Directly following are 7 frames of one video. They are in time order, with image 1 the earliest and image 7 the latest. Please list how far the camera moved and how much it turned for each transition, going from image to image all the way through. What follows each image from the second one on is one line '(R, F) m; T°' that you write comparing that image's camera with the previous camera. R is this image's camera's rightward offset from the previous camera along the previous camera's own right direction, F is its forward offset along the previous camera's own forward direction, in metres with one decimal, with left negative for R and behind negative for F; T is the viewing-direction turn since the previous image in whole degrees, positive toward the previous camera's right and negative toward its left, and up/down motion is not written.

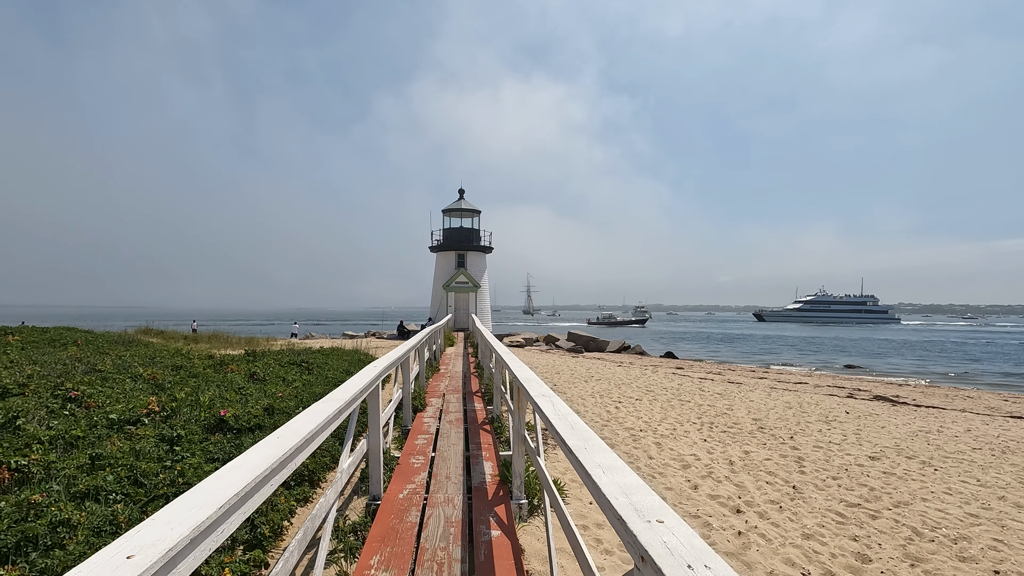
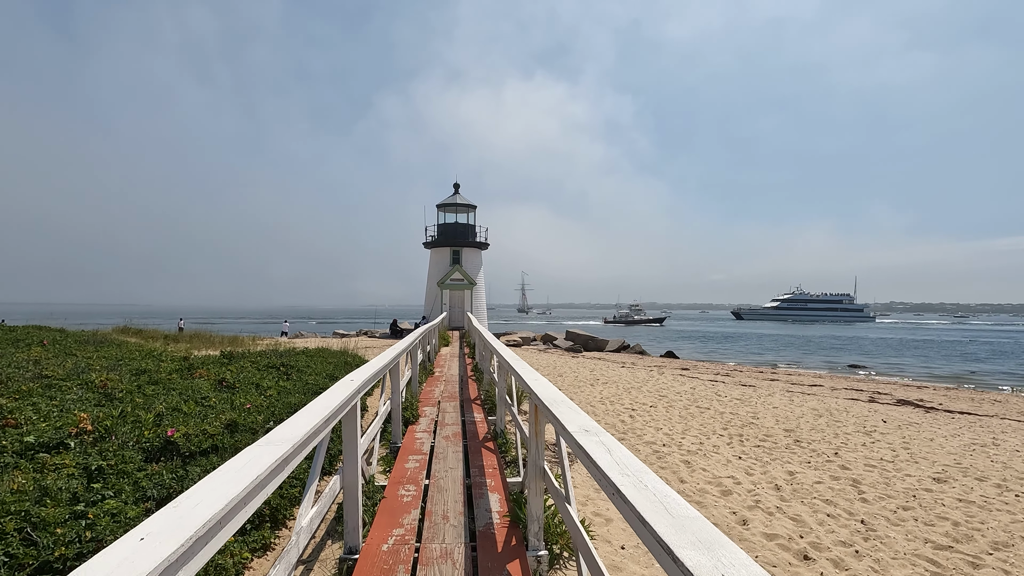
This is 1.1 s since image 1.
(-0.1, +0.9) m; +1°
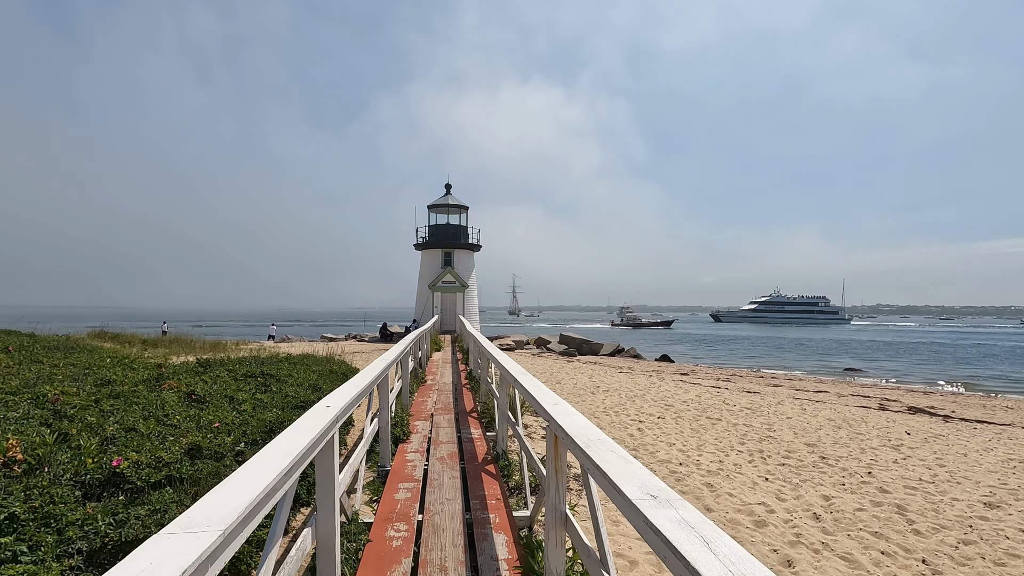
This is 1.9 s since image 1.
(-0.1, +0.6) m; +1°
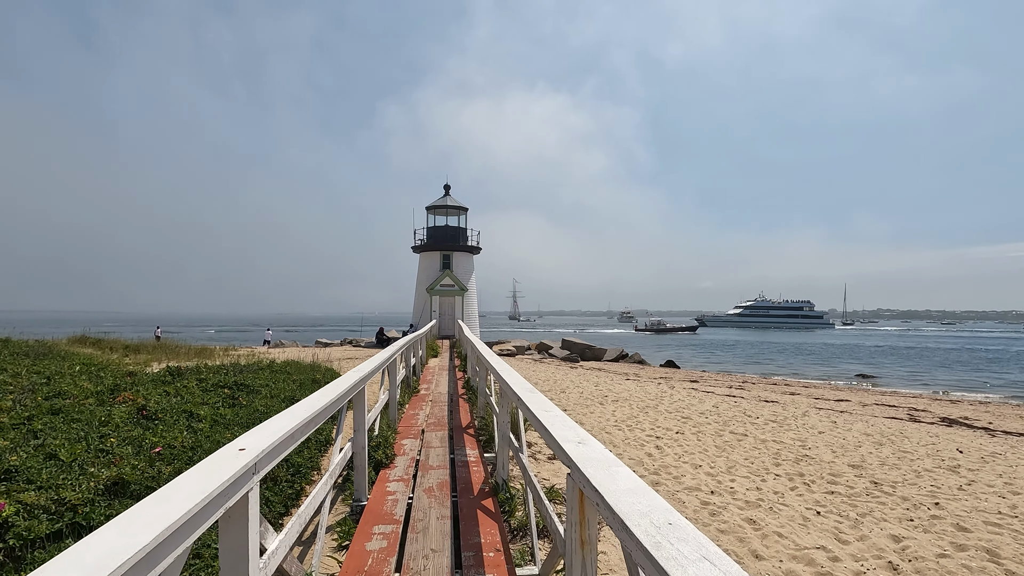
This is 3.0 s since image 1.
(0.0, +0.9) m; 0°
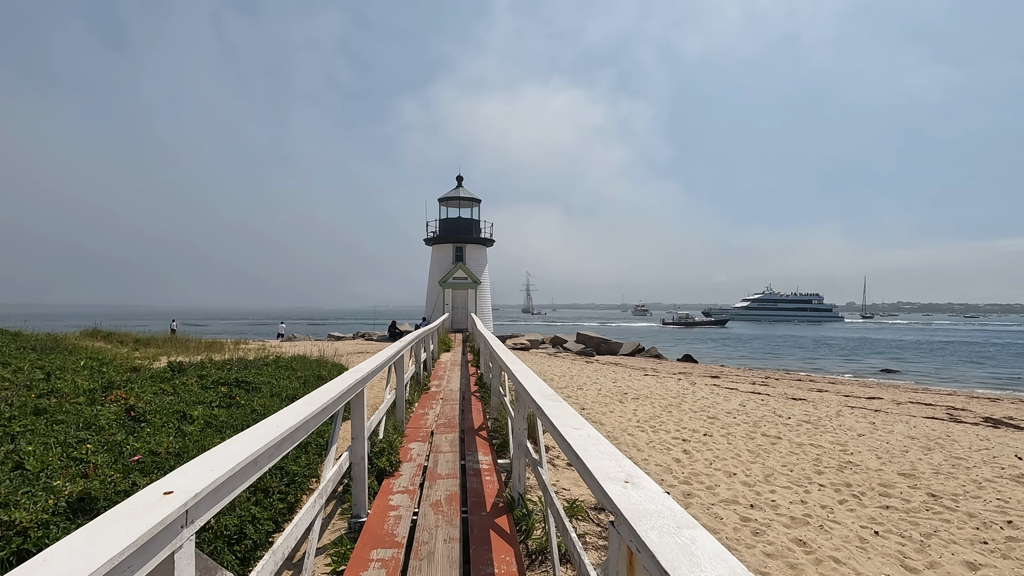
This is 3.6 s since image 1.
(0.0, +0.5) m; -1°
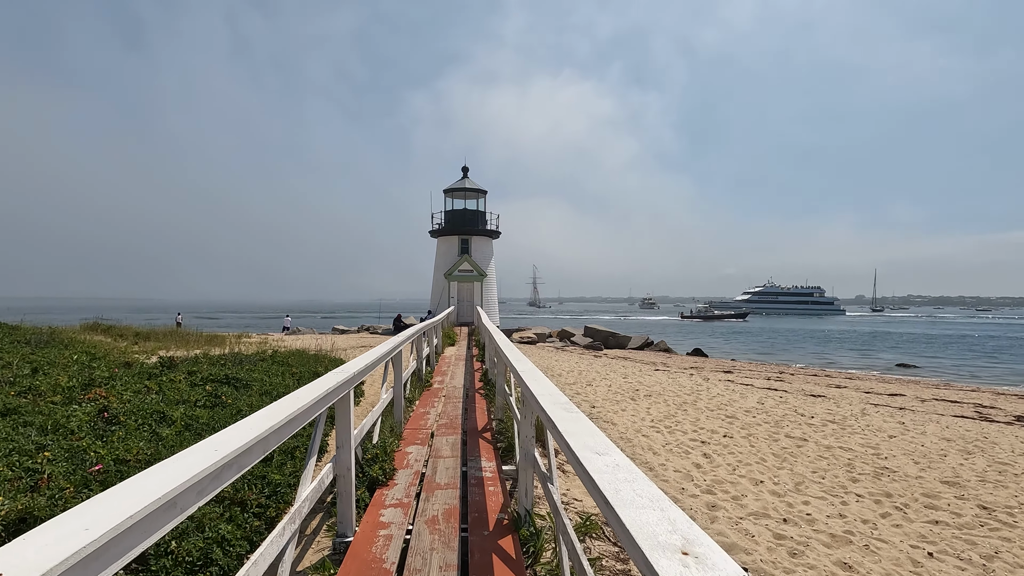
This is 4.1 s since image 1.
(0.0, +0.5) m; -1°
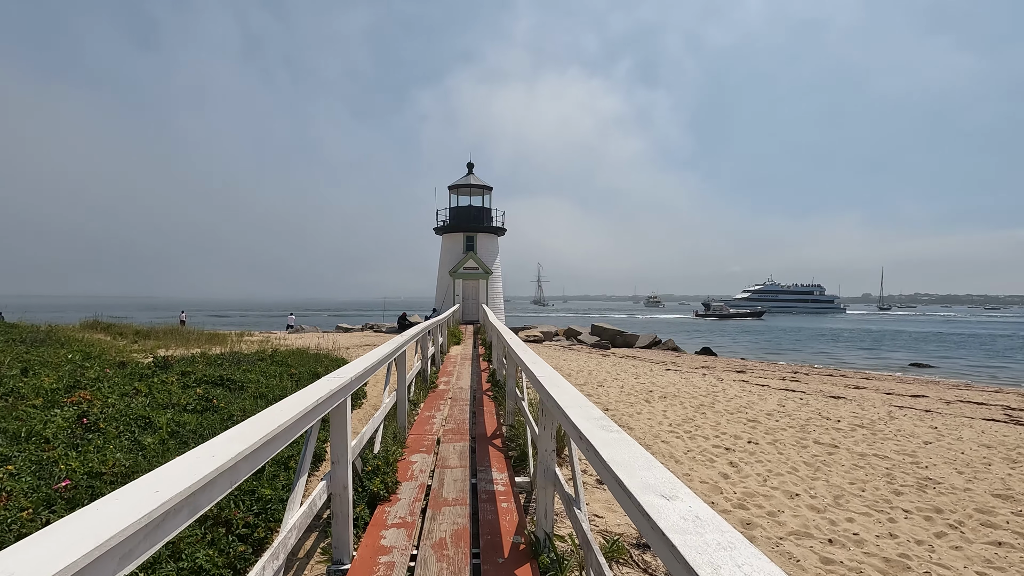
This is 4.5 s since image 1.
(-0.1, +0.4) m; 0°
